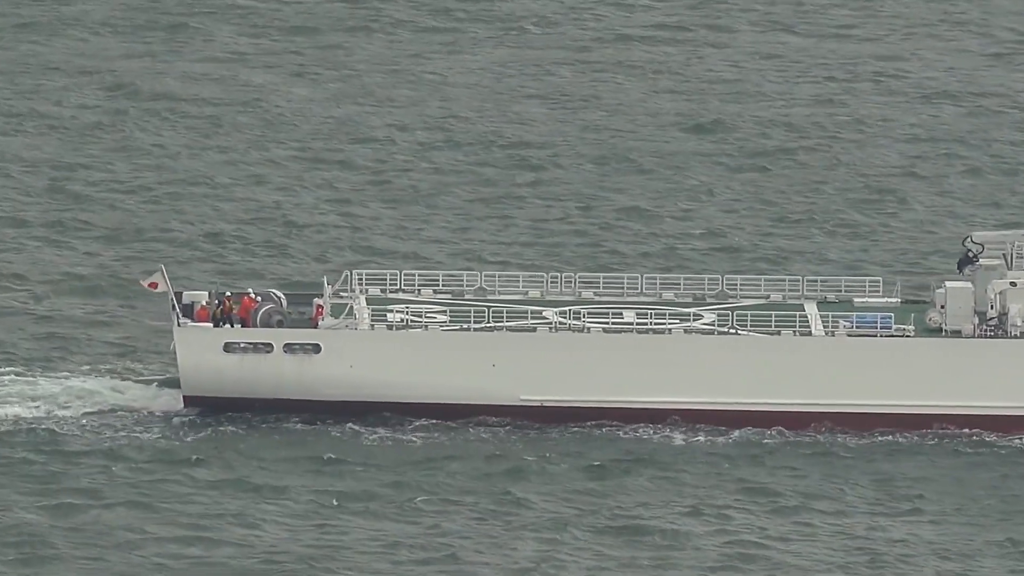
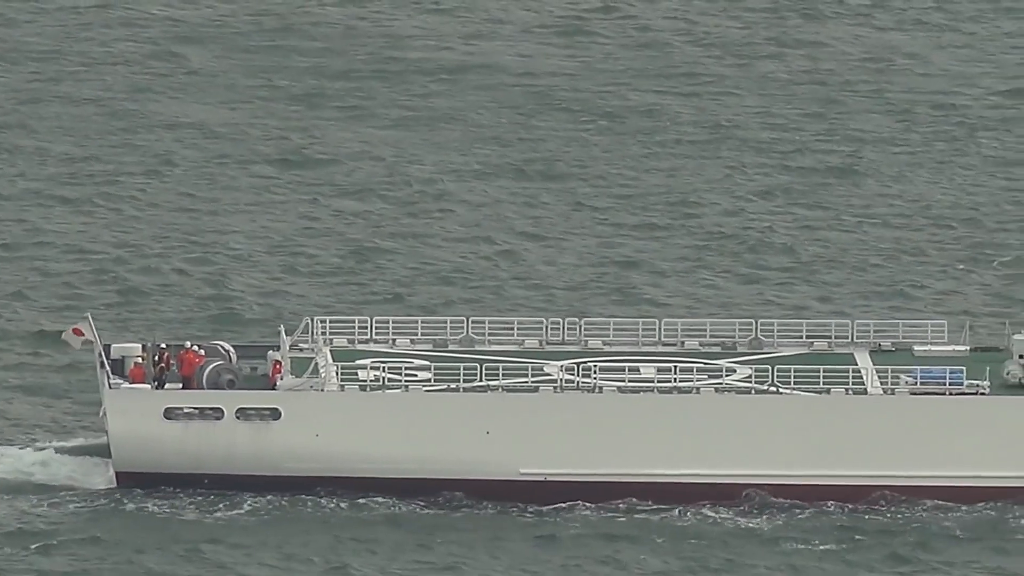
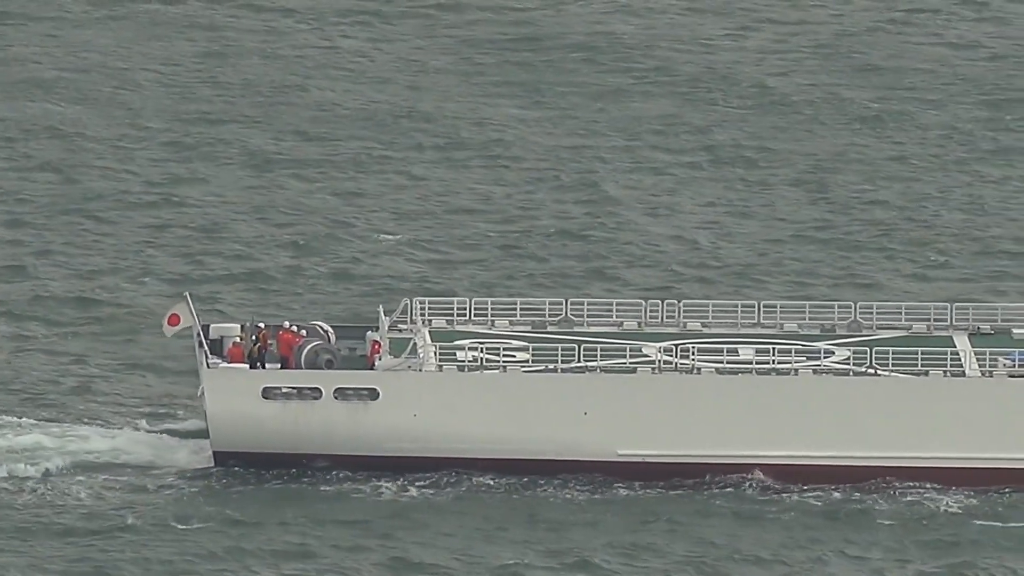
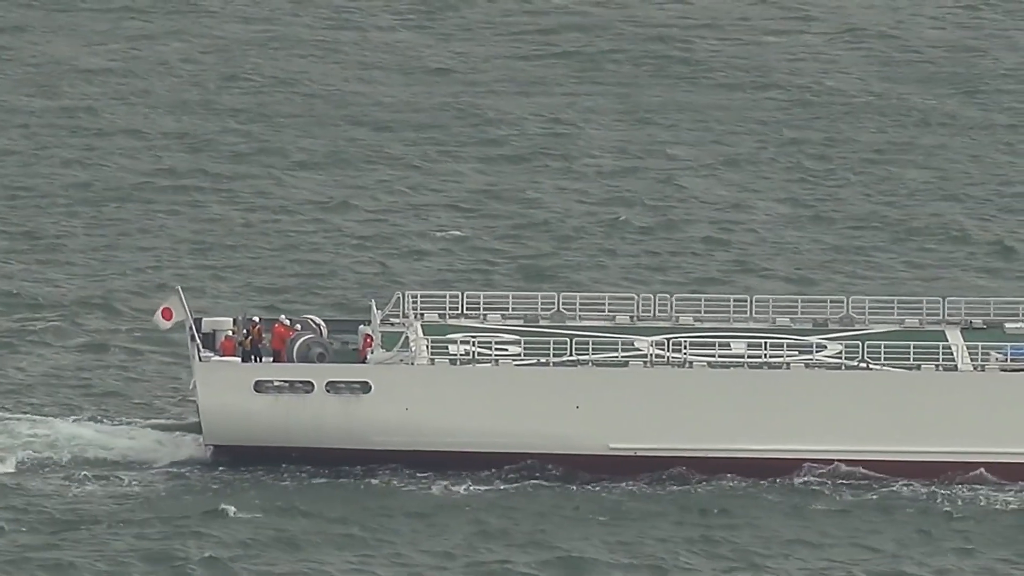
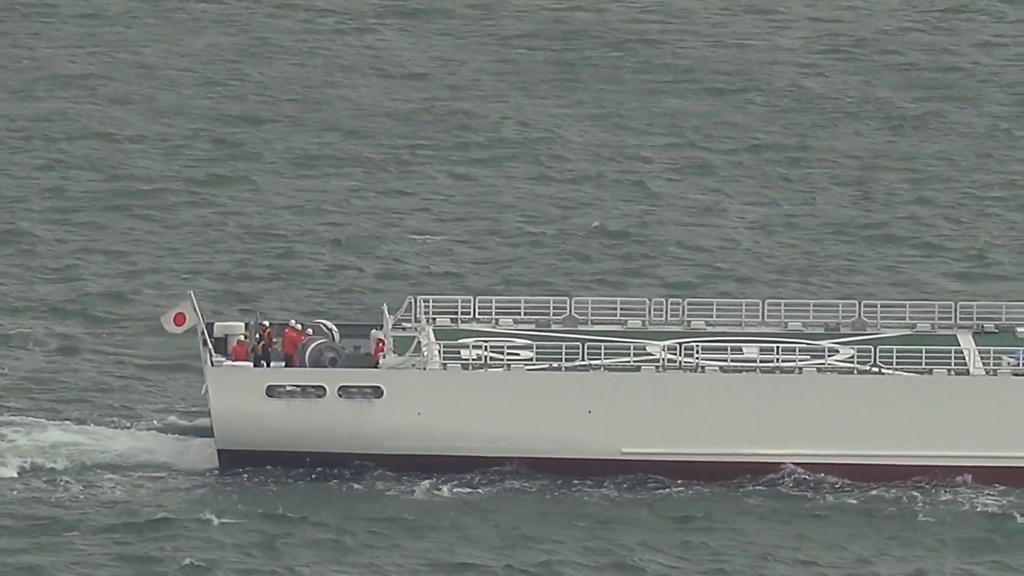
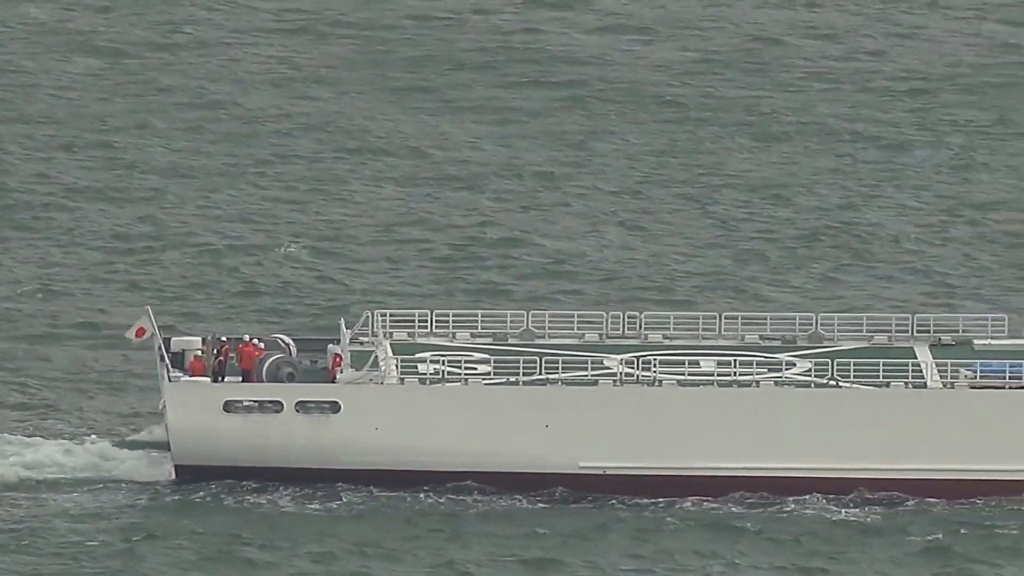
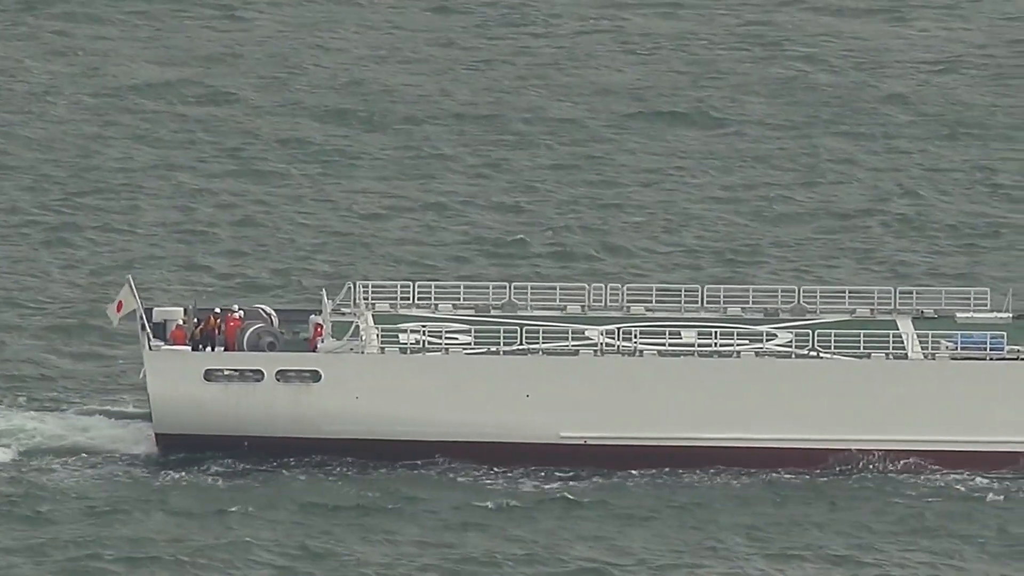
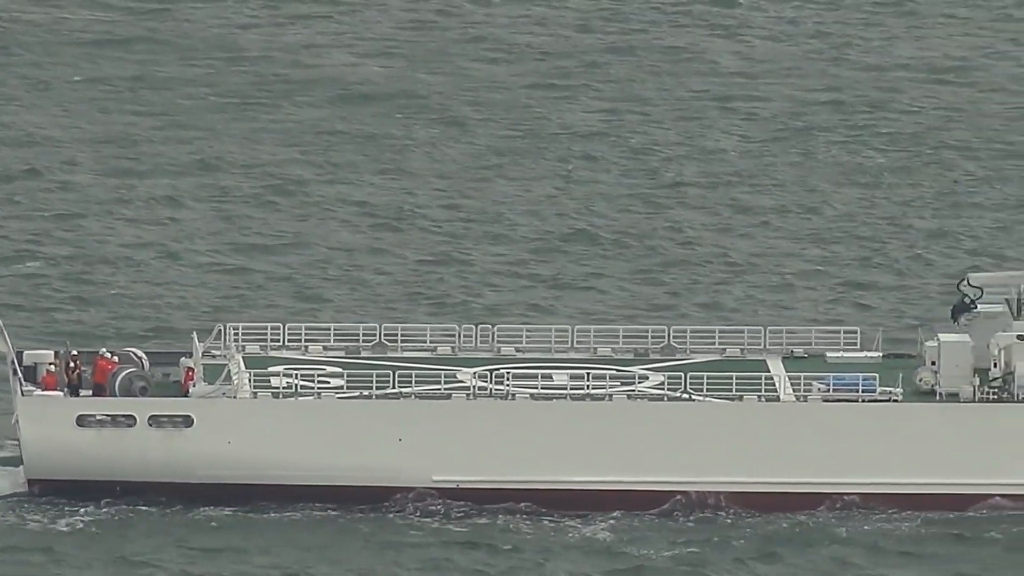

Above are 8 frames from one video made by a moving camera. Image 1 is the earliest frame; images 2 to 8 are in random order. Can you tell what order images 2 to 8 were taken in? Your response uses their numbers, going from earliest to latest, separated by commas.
7, 4, 5, 3, 6, 2, 8
